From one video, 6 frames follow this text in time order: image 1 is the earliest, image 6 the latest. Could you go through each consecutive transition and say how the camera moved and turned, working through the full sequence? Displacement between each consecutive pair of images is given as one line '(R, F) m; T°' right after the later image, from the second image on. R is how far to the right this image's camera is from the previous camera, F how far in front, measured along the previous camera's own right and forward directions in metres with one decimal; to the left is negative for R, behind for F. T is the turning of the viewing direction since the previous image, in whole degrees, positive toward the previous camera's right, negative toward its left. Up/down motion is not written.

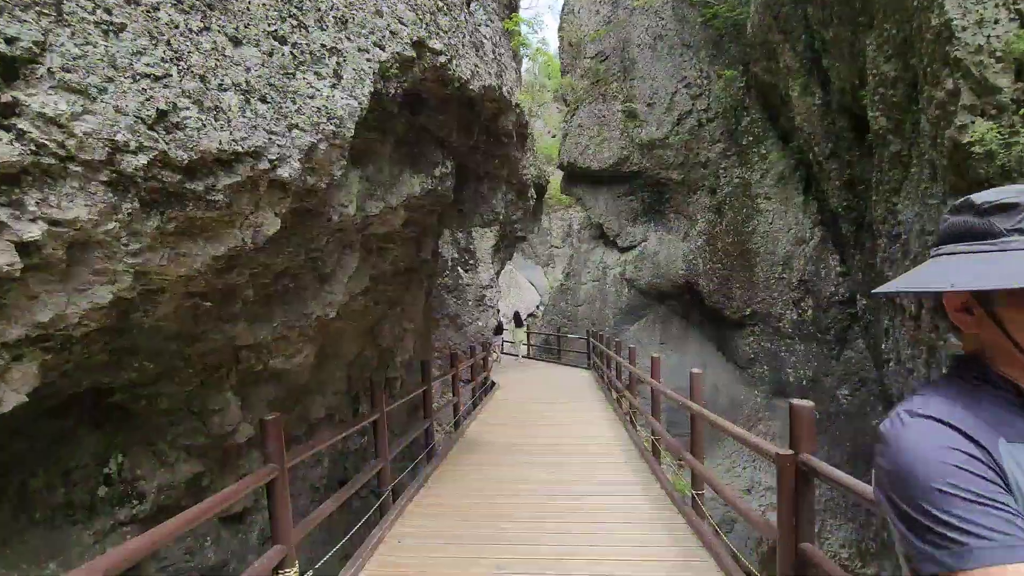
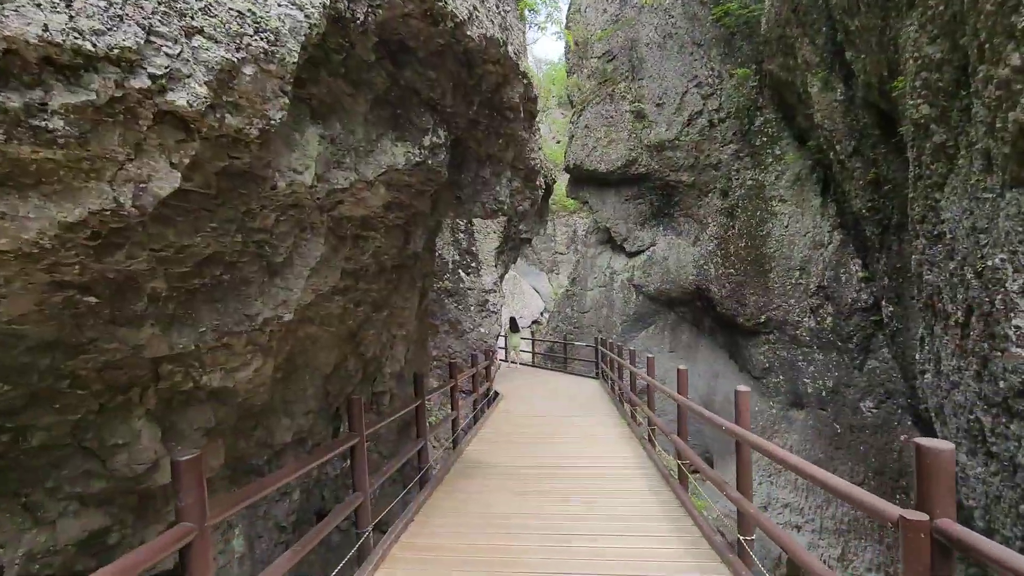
(0.0, +0.5) m; 0°
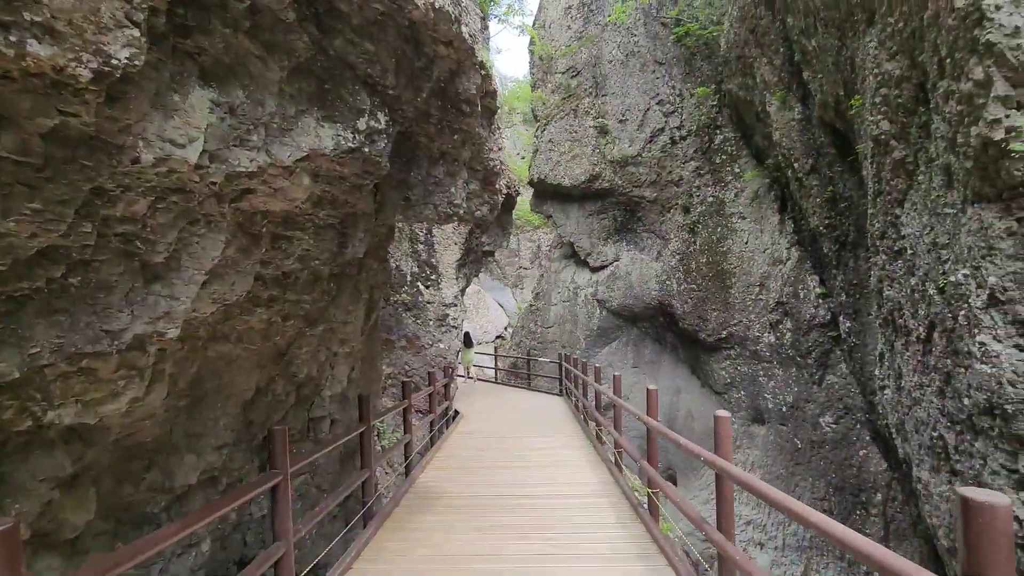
(0.0, +0.3) m; +4°
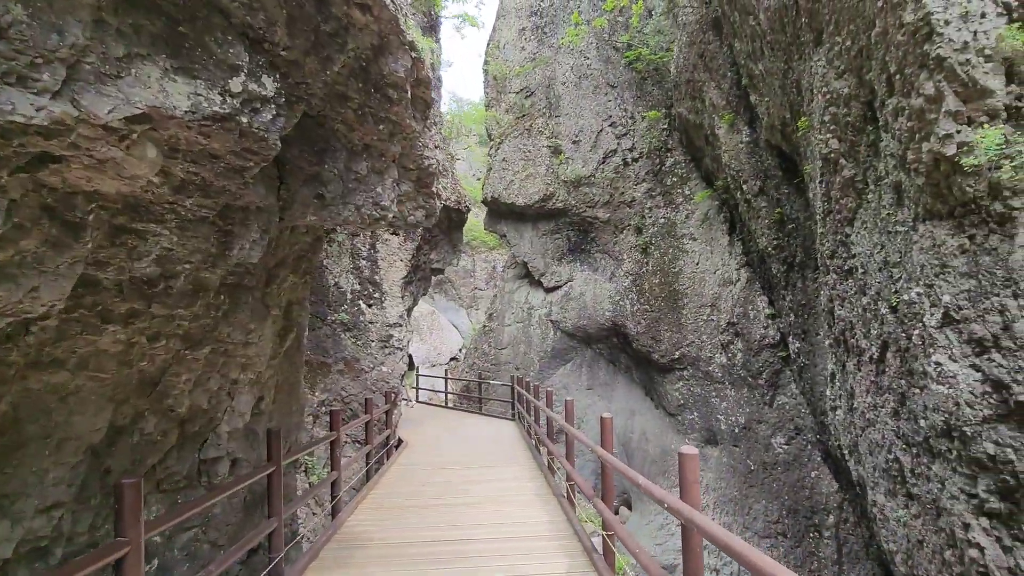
(+0.1, +0.4) m; +5°
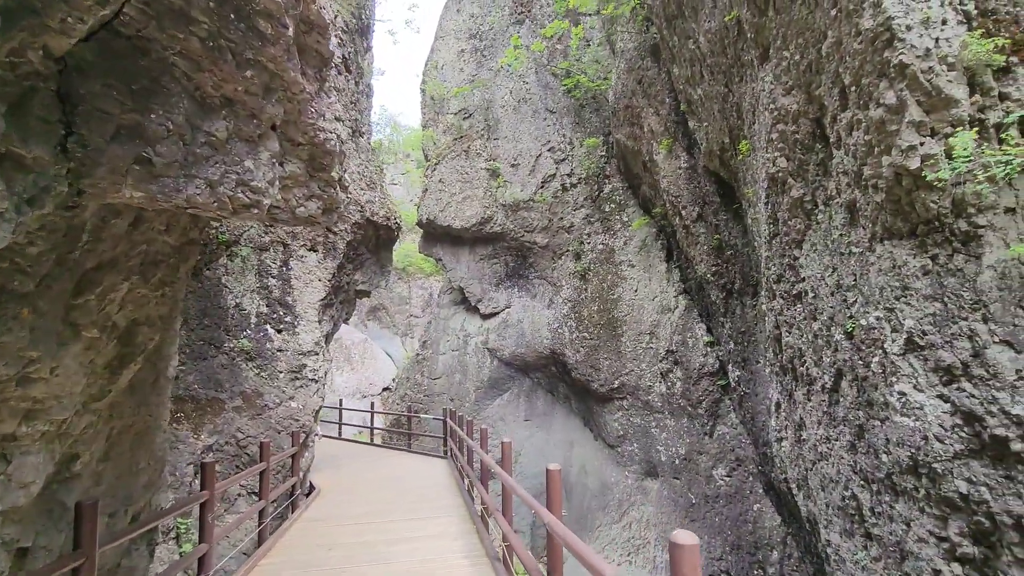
(+0.1, +0.7) m; +7°
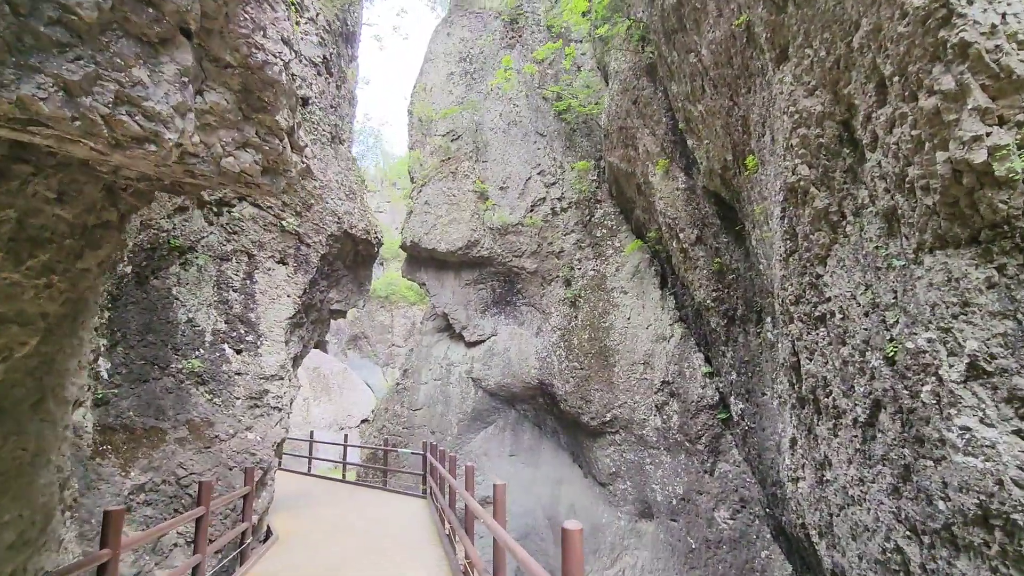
(-0.1, +0.6) m; +2°
